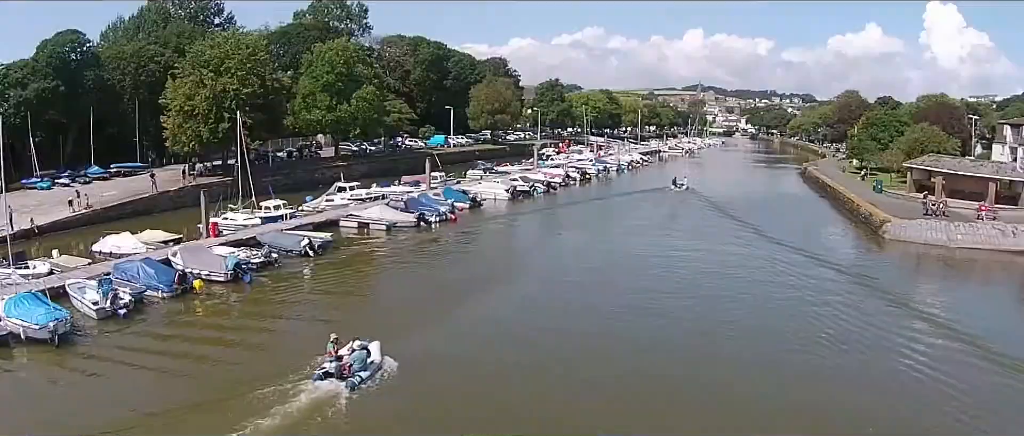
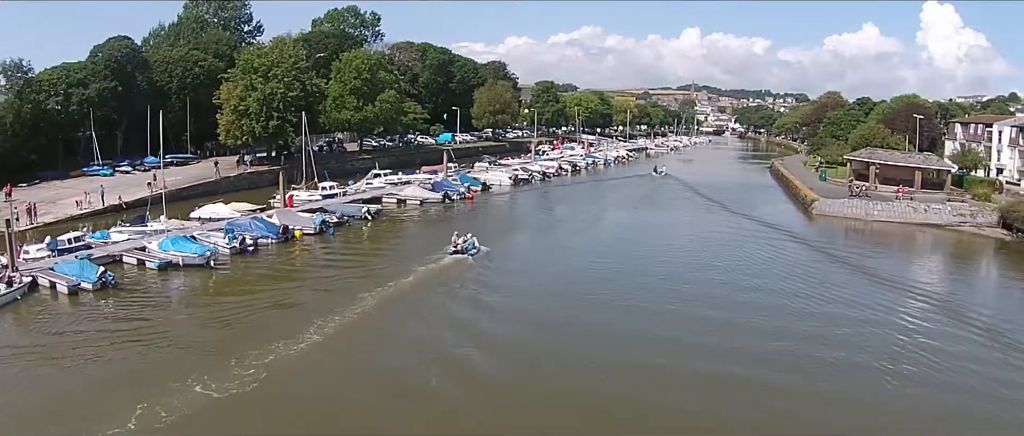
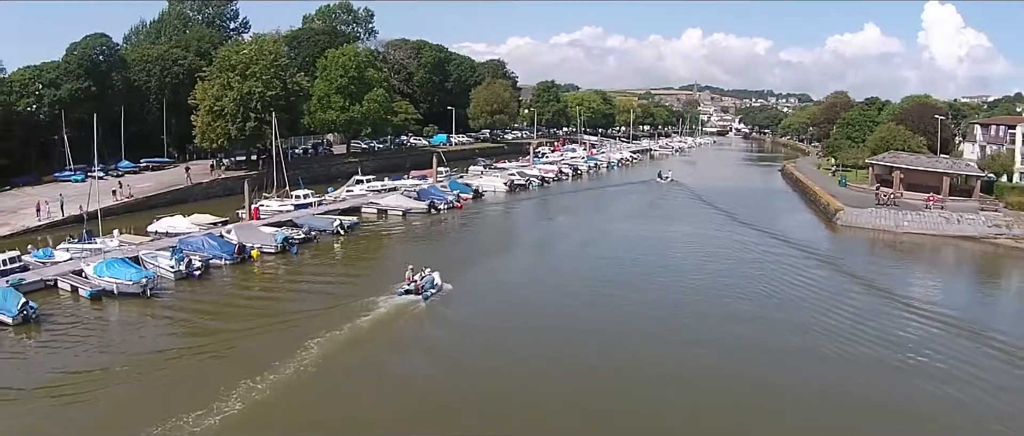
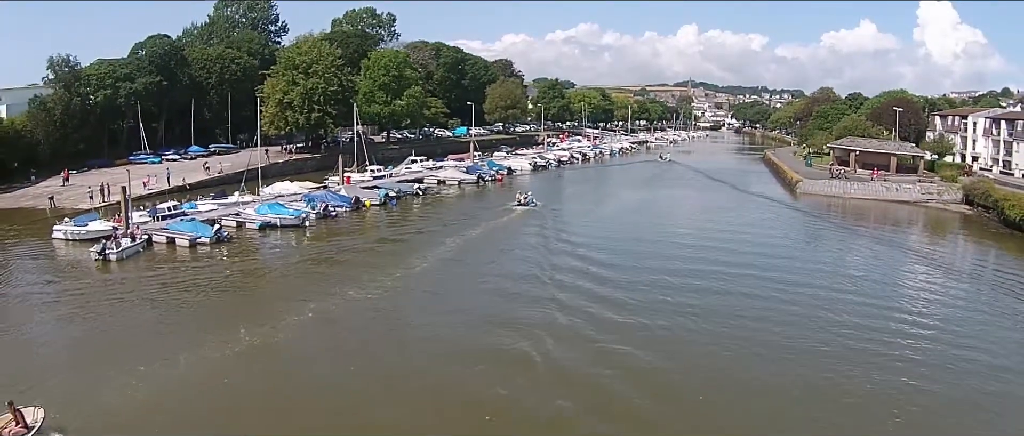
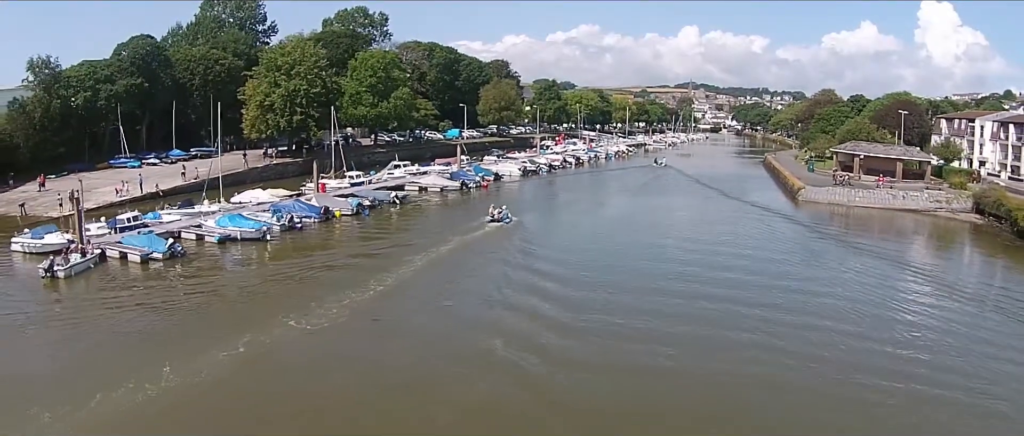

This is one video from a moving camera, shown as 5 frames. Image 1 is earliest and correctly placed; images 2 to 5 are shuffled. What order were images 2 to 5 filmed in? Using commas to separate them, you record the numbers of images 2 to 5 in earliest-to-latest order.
3, 2, 5, 4
